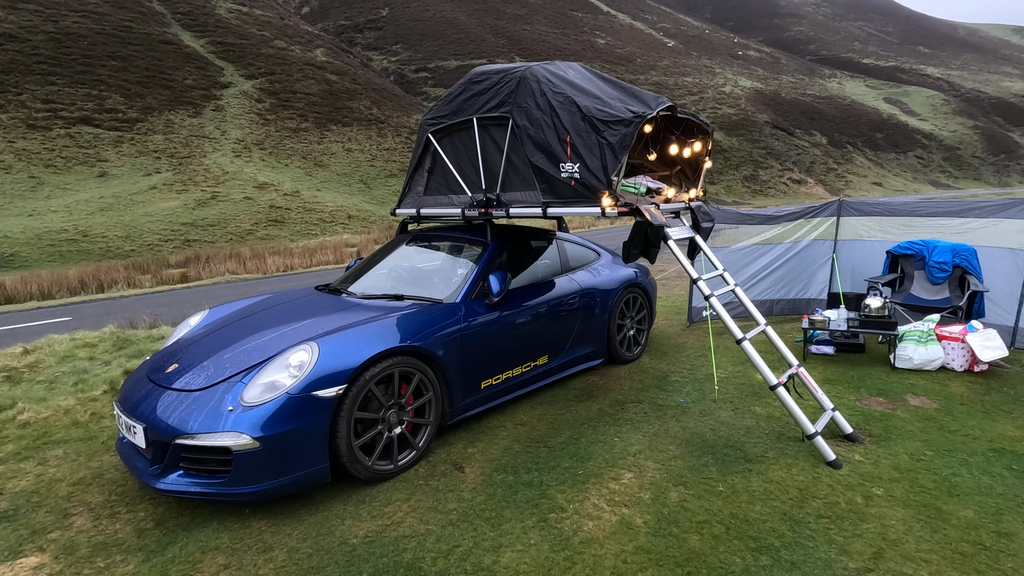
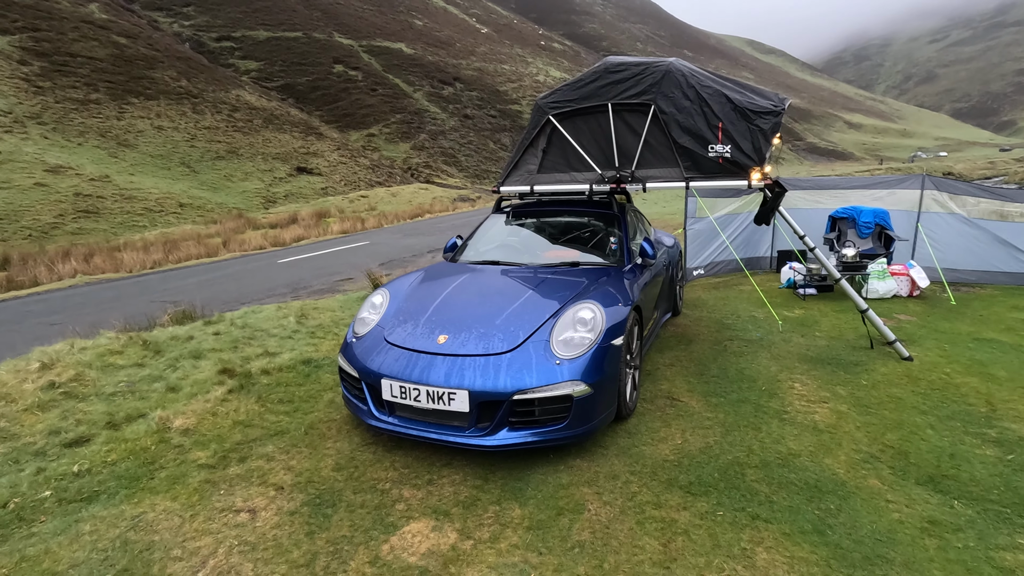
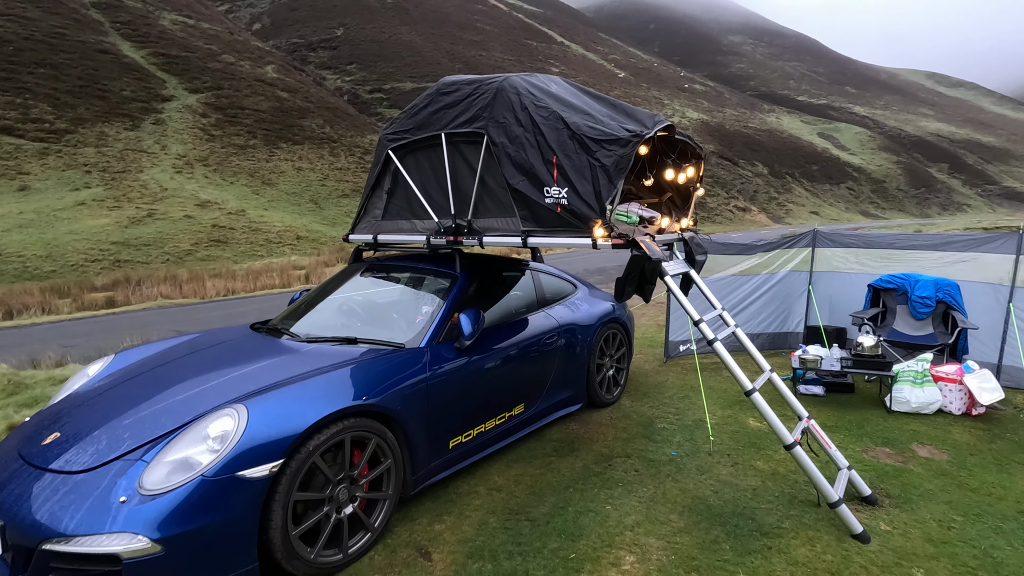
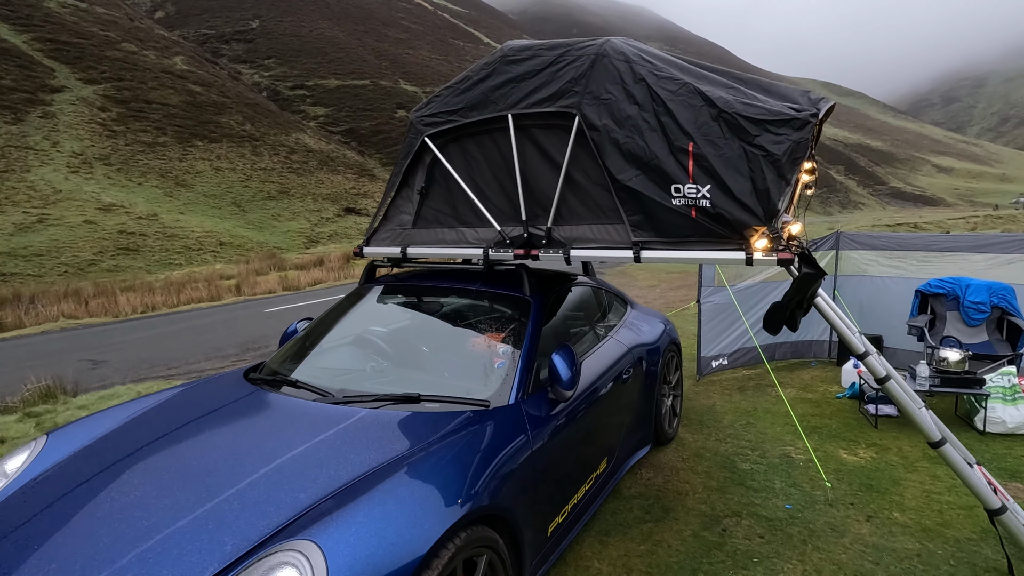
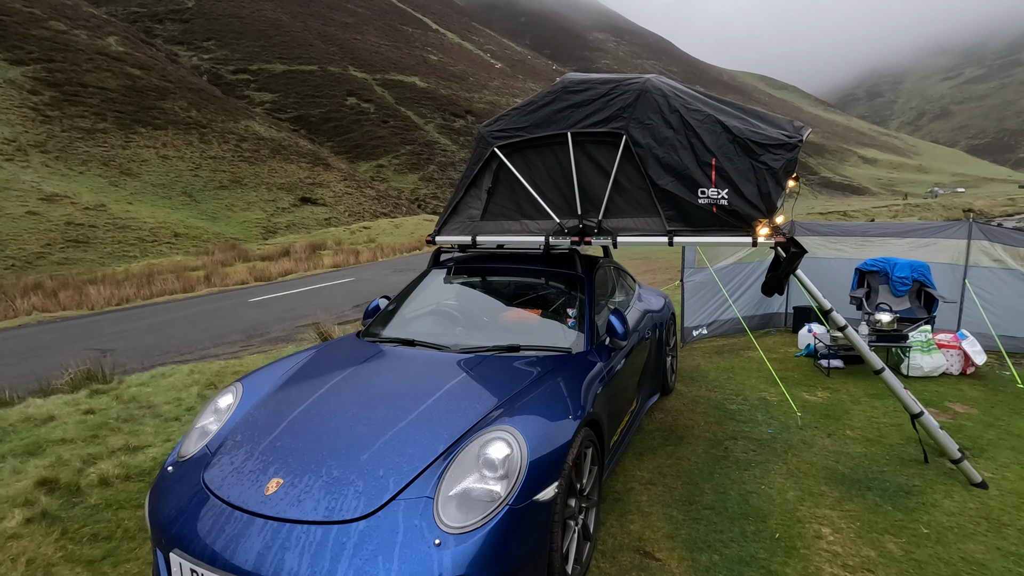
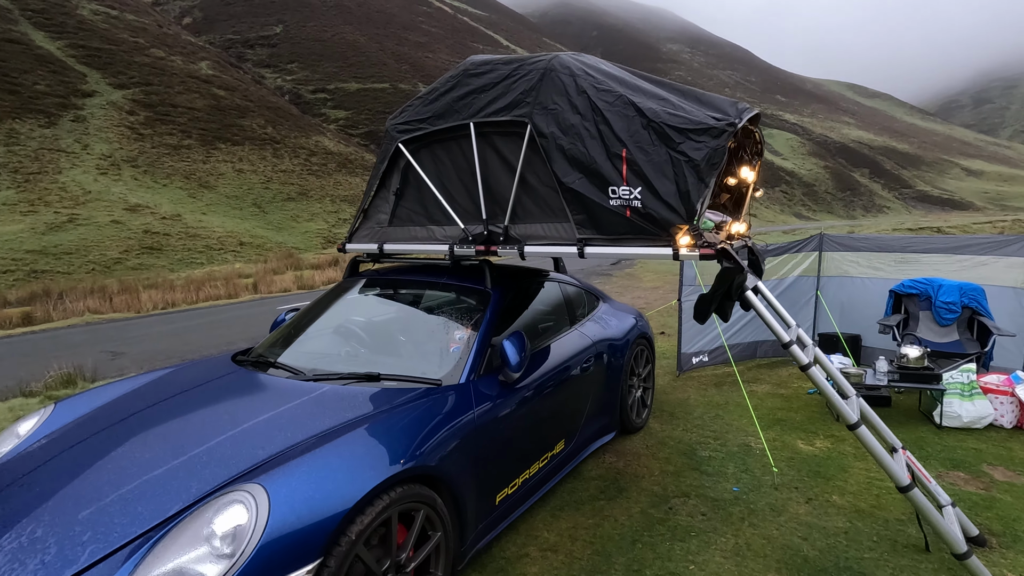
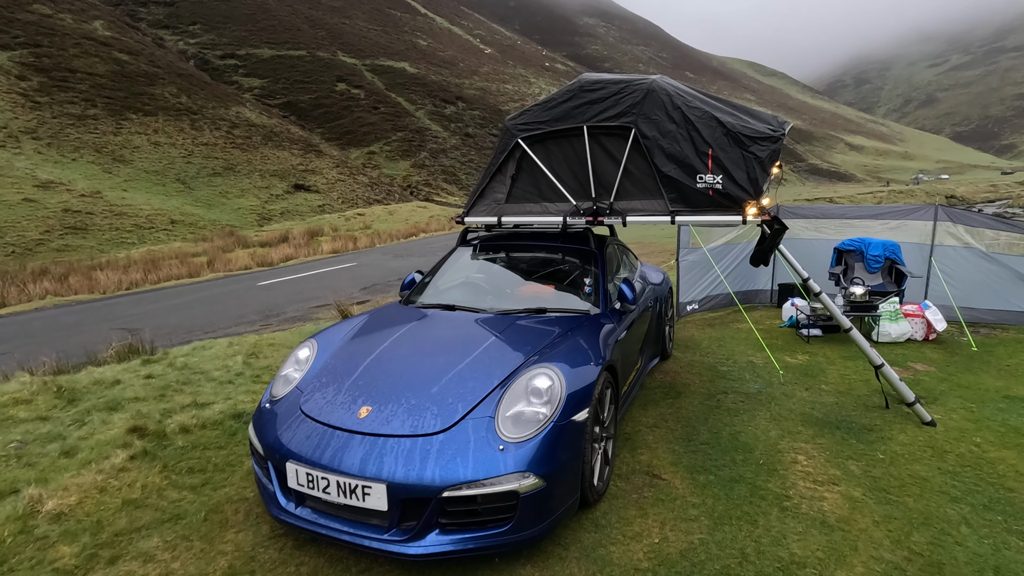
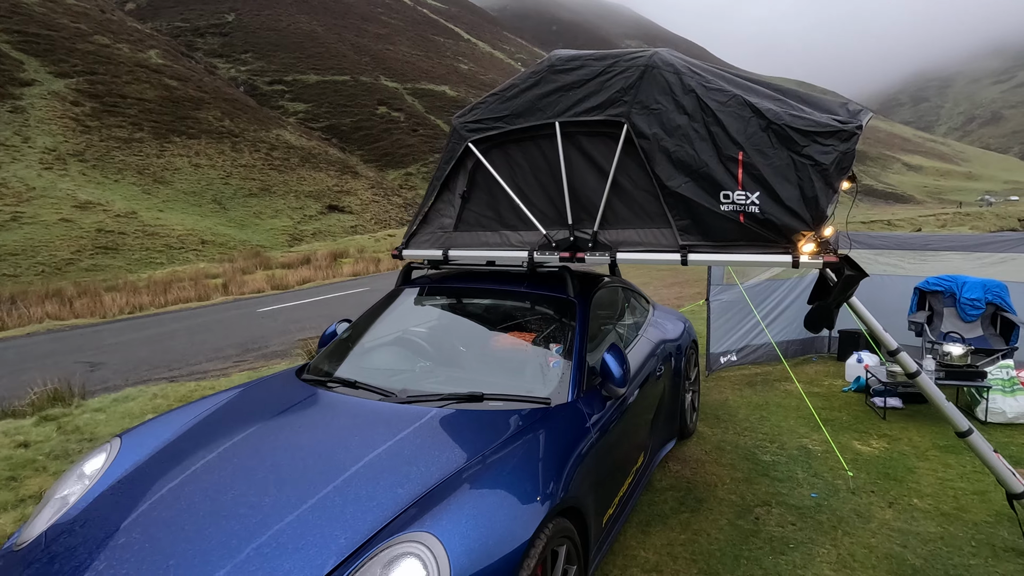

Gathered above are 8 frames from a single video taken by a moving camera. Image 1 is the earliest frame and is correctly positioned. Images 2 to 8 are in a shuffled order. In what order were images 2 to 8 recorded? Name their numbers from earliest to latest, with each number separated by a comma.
3, 6, 4, 8, 5, 7, 2
